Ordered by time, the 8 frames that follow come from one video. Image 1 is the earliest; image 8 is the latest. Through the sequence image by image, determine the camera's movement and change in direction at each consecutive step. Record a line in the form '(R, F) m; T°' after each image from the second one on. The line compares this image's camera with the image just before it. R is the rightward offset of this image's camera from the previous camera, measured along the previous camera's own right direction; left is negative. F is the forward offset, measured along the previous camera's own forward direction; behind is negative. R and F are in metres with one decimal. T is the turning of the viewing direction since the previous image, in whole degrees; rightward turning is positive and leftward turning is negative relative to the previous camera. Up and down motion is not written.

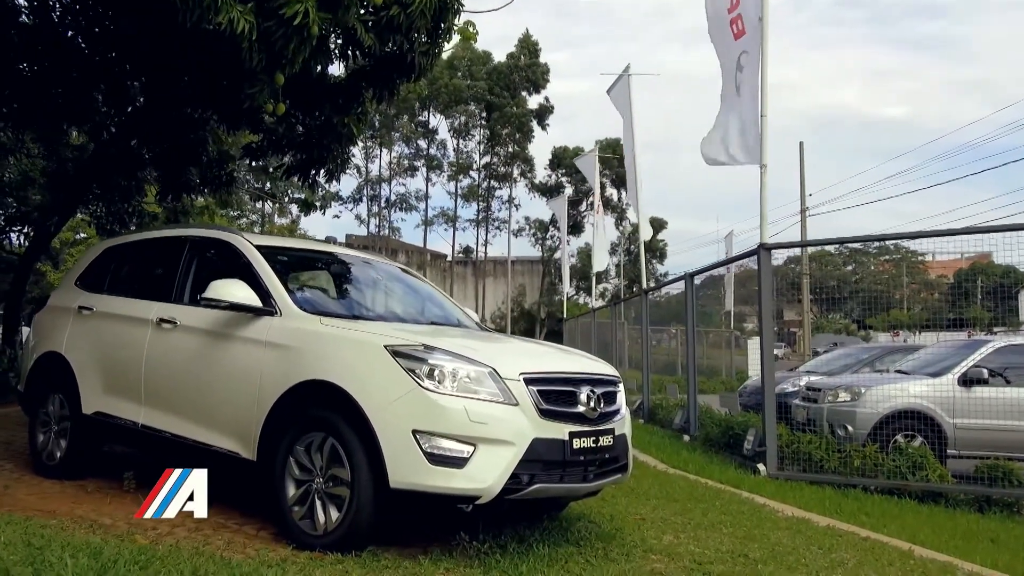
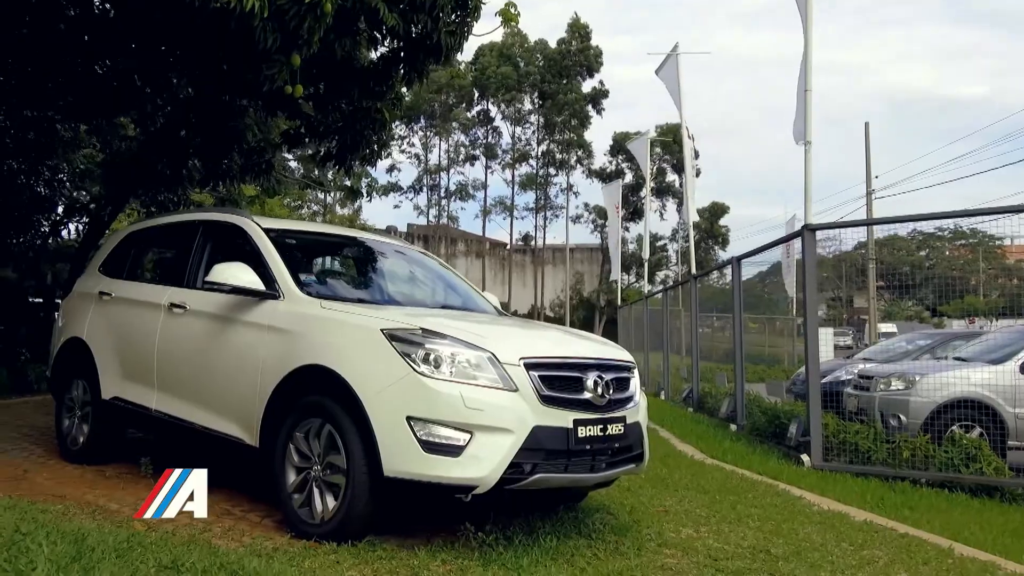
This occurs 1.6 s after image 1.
(+0.3, +0.2) m; -4°
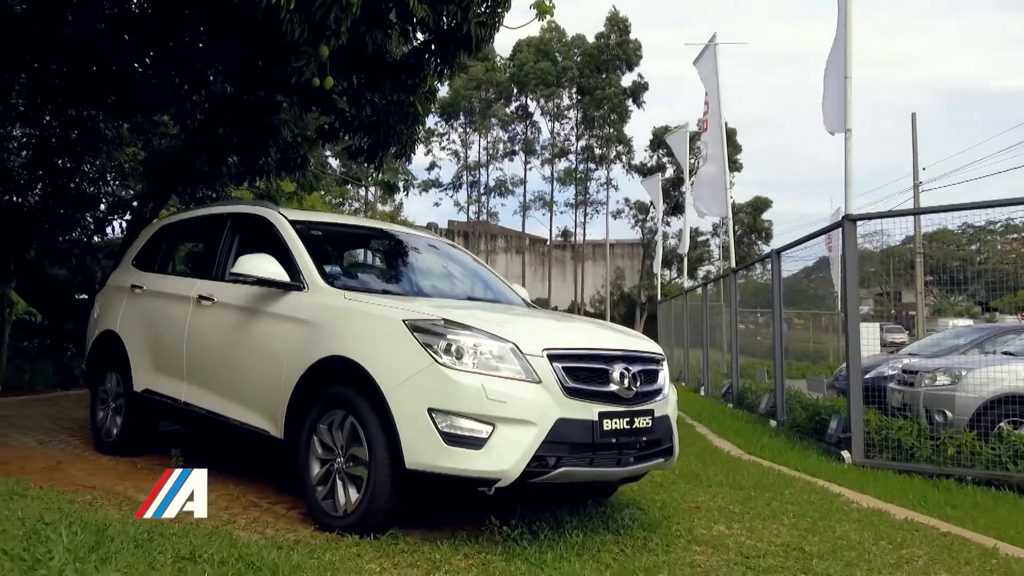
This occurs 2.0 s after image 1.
(+0.1, +0.1) m; -3°
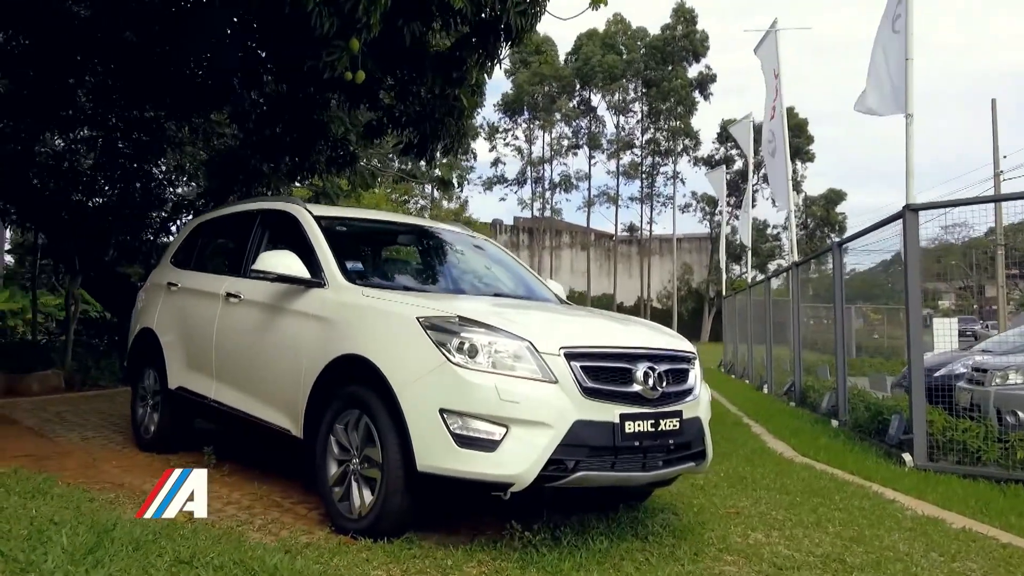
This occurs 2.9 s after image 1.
(+0.2, +0.2) m; -4°
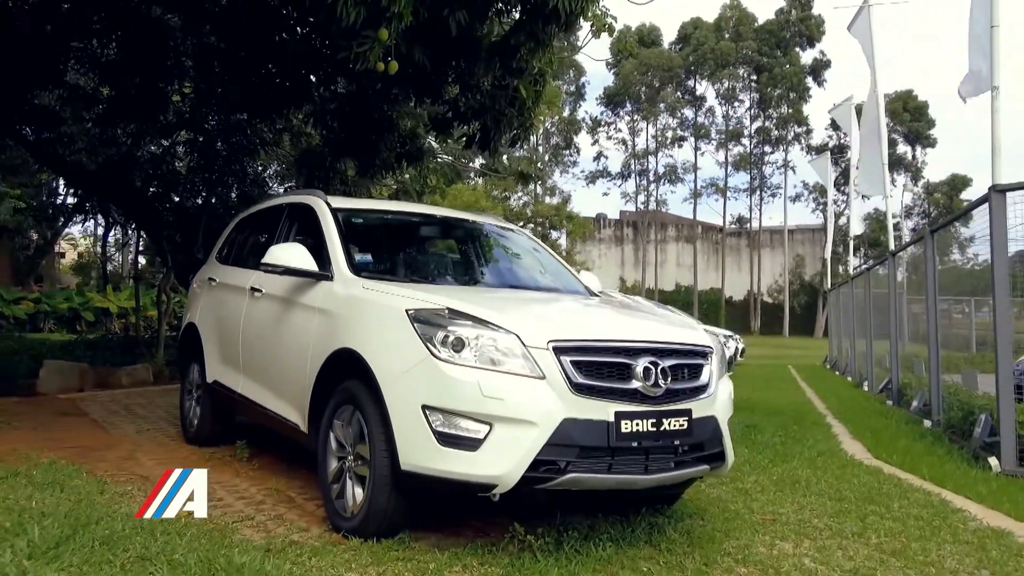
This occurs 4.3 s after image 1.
(+0.5, +0.2) m; -7°
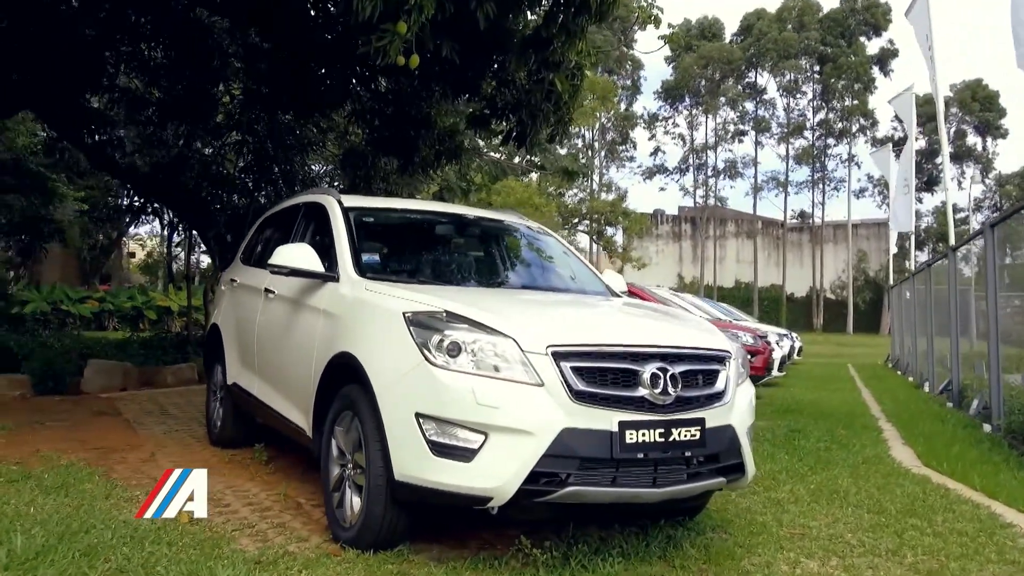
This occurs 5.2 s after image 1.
(+0.2, +0.2) m; -4°
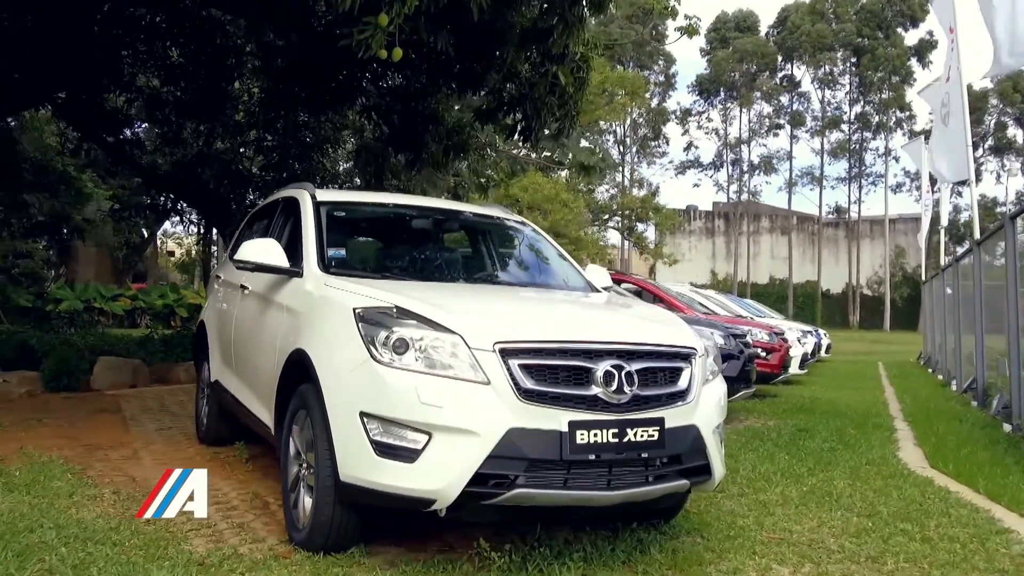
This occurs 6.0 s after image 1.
(+0.3, +0.1) m; -2°
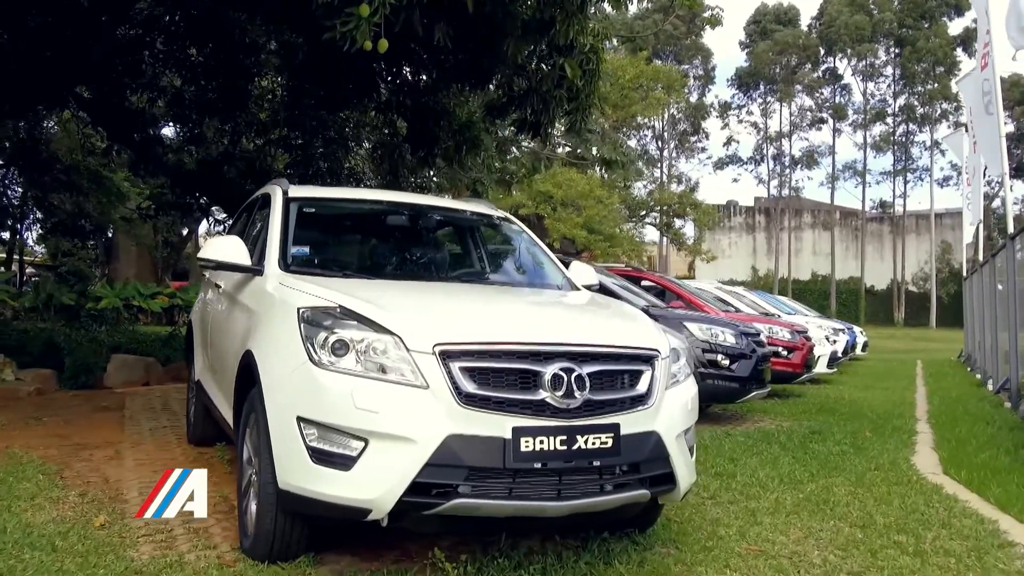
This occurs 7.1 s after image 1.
(+0.4, +0.2) m; -3°
